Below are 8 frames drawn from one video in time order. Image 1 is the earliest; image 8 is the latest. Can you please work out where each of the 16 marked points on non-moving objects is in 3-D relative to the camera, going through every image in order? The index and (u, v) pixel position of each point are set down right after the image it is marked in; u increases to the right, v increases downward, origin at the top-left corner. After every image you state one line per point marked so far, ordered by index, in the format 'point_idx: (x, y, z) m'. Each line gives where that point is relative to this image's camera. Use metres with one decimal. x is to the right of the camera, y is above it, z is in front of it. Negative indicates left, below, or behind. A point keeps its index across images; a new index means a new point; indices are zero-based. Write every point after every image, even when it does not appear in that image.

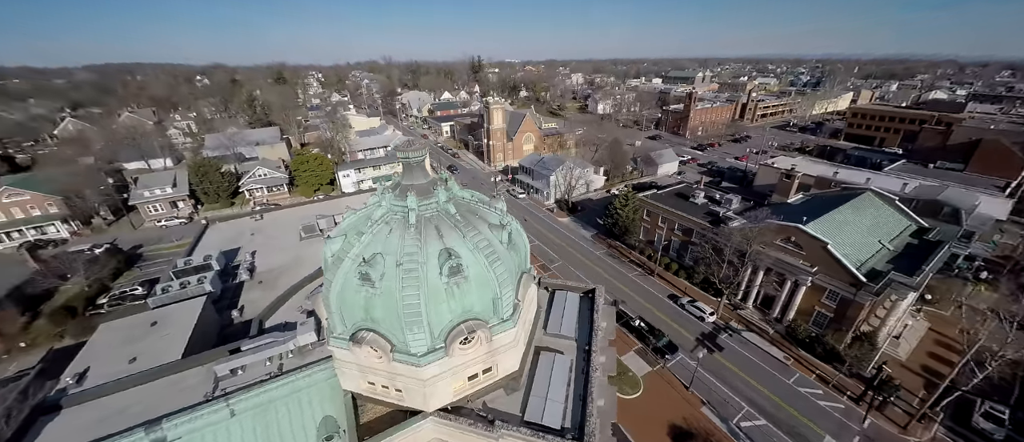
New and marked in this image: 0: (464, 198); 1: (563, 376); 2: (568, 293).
0: (-1.6, +1.0, +13.4) m
1: (+2.0, -5.9, +13.5) m
2: (+2.9, -3.7, +18.1) m
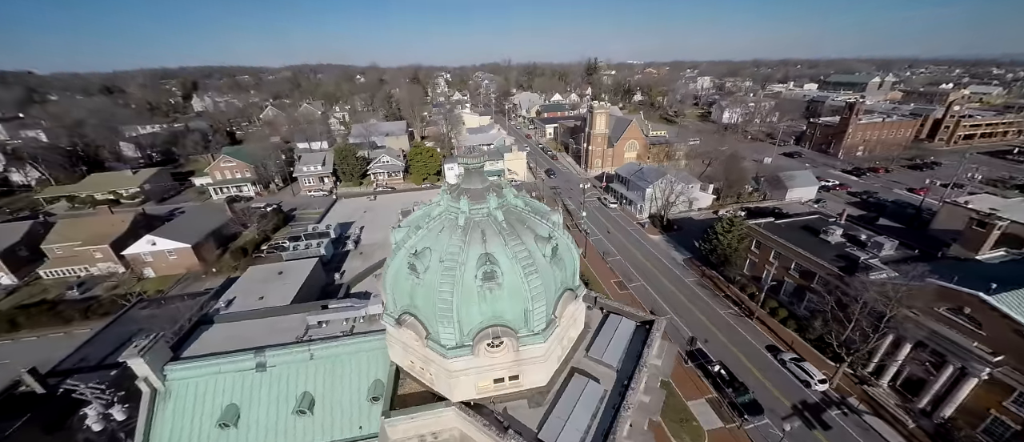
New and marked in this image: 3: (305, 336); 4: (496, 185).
0: (+0.4, +0.6, +13.7) m
1: (+2.9, -6.7, +12.8) m
2: (+5.4, -4.8, +17.0) m
3: (-9.8, -5.4, +16.6) m
4: (-0.5, +1.5, +13.9) m
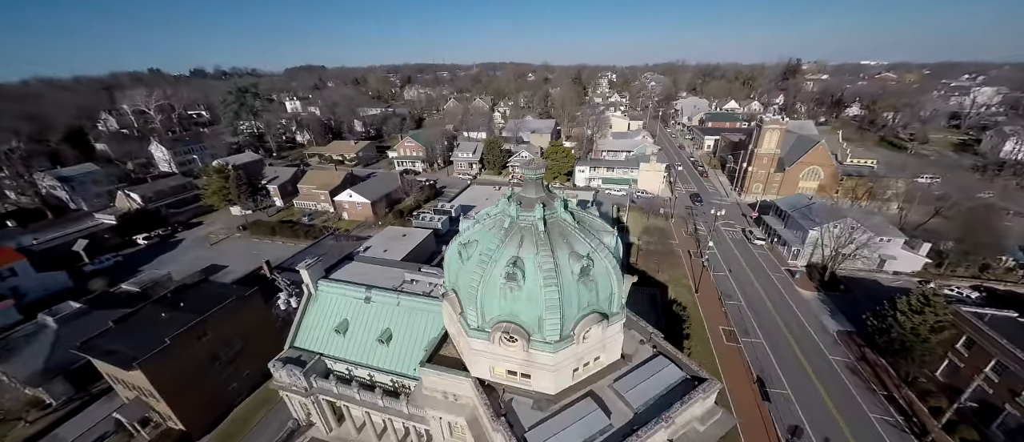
0: (+2.3, +0.1, +14.3) m
1: (+2.8, -7.6, +12.8) m
2: (+7.1, -6.3, +15.5) m
3: (-6.9, -4.0, +21.2) m
4: (+1.7, +1.1, +14.8) m
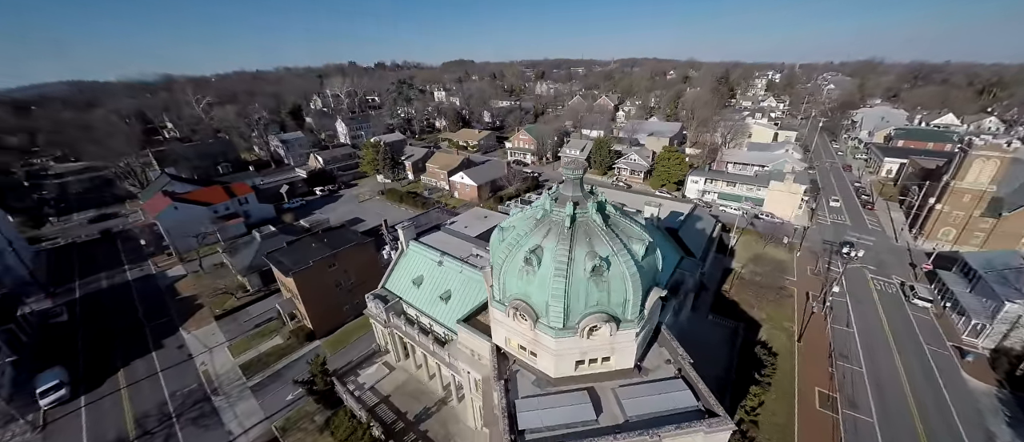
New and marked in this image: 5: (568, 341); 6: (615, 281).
0: (+3.6, 0.0, +14.9) m
1: (+2.3, -7.6, +13.7) m
2: (+7.4, -7.1, +14.8) m
3: (-3.3, -2.6, +24.7) m
4: (+3.4, +1.1, +15.6) m
5: (+2.3, -4.9, +14.3) m
6: (+4.2, -2.4, +14.0) m
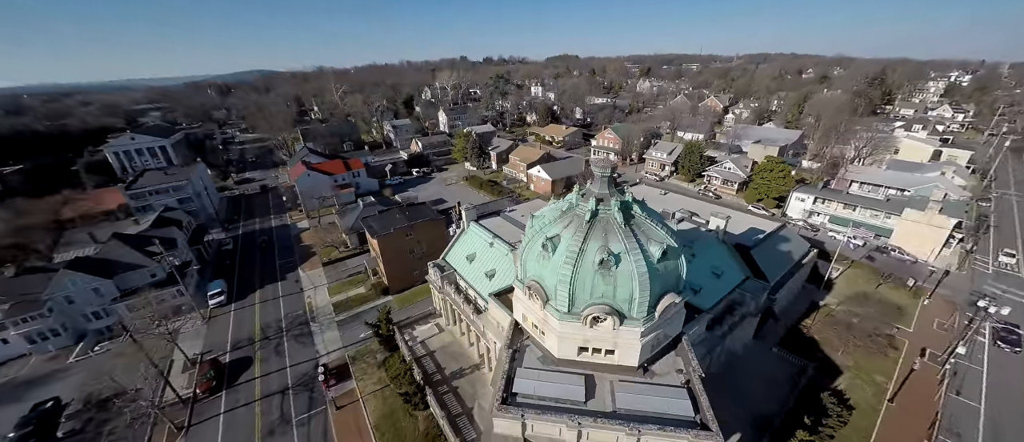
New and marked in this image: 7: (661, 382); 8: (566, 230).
0: (+4.6, +0.1, +15.6) m
1: (+2.1, -7.3, +14.8) m
2: (+7.4, -7.4, +14.6) m
3: (+0.1, -1.7, +26.8) m
4: (+4.7, +1.2, +16.2) m
5: (+2.6, -4.6, +15.4) m
6: (+4.7, -2.4, +14.6) m
7: (+6.7, -7.1, +15.6) m
8: (+2.5, -0.4, +15.9) m
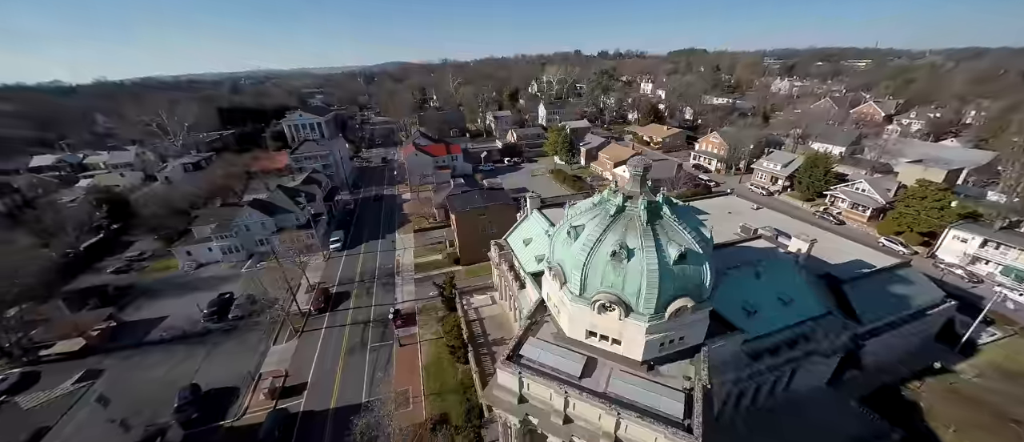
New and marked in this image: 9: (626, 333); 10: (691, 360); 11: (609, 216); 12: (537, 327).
0: (+5.8, +0.2, +16.2) m
1: (+2.4, -6.8, +16.4) m
2: (+7.2, -7.6, +14.8) m
3: (+4.4, -1.0, +28.2) m
4: (+6.2, +1.3, +16.7) m
5: (+3.3, -4.2, +16.8) m
6: (+5.3, -2.2, +15.3) m
7: (+6.9, -7.2, +15.9) m
8: (+3.9, 0.0, +17.1) m
9: (+5.2, -5.1, +16.1) m
10: (+8.5, -6.6, +16.7) m
11: (+4.6, +0.2, +16.5) m
12: (+1.3, -5.8, +18.9) m
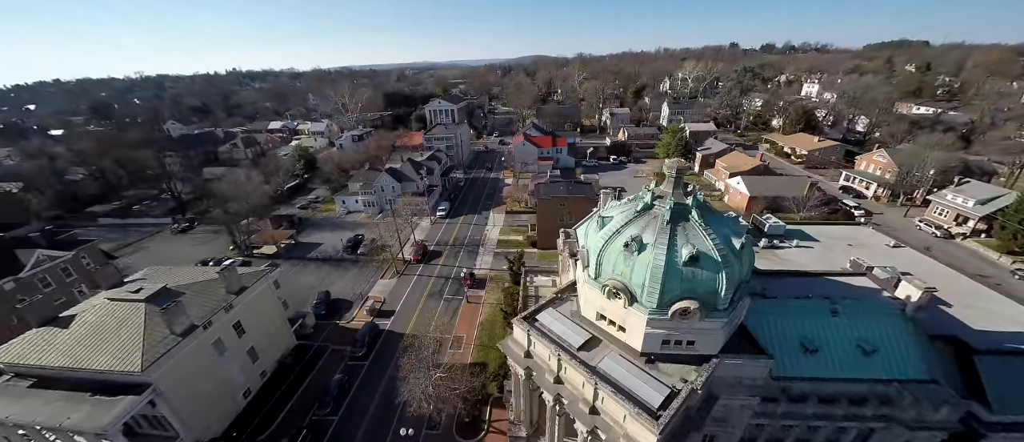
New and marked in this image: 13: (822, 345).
0: (+7.2, +0.2, +16.9) m
1: (+2.9, -6.1, +18.4) m
2: (+6.9, -7.7, +15.4) m
3: (+9.6, -0.9, +28.7) m
4: (+7.9, +1.2, +17.2) m
5: (+4.4, -3.7, +18.4) m
6: (+6.1, -2.1, +16.3) m
7: (+6.9, -7.3, +16.5) m
8: (+5.6, +0.3, +18.3) m
9: (+5.8, -4.9, +17.1) m
10: (+8.9, -6.9, +16.8) m
11: (+6.1, +0.4, +17.5) m
12: (+2.9, -5.0, +21.0) m
13: (+17.3, -6.9, +19.6) m
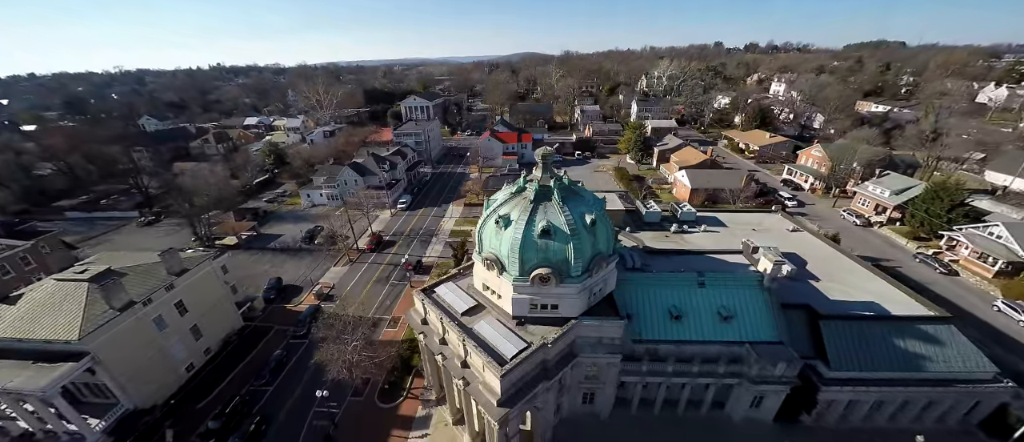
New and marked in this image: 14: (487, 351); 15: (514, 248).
0: (+1.0, +1.3, +19.4) m
1: (-3.2, -5.0, +20.9) m
2: (+0.7, -6.7, +18.0) m
3: (+3.2, +0.2, +31.3) m
4: (+1.7, +2.3, +19.7) m
5: (-1.8, -2.7, +20.9) m
6: (-0.1, -1.0, +18.8) m
7: (+0.8, -6.2, +19.1) m
8: (-0.6, +1.4, +20.8) m
9: (-0.4, -3.8, +19.7) m
10: (+2.7, -5.9, +19.4) m
11: (-0.1, +1.5, +20.0) m
12: (-3.3, -4.0, +23.5) m
13: (+11.1, -5.8, +22.3) m
14: (-0.7, -6.8, +17.9) m
15: (+0.3, -1.5, +18.5) m
